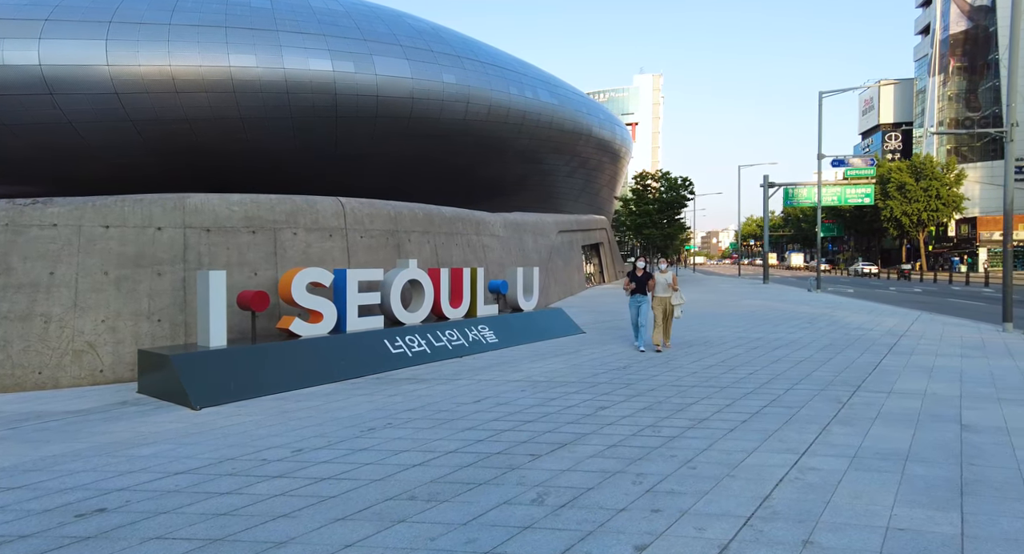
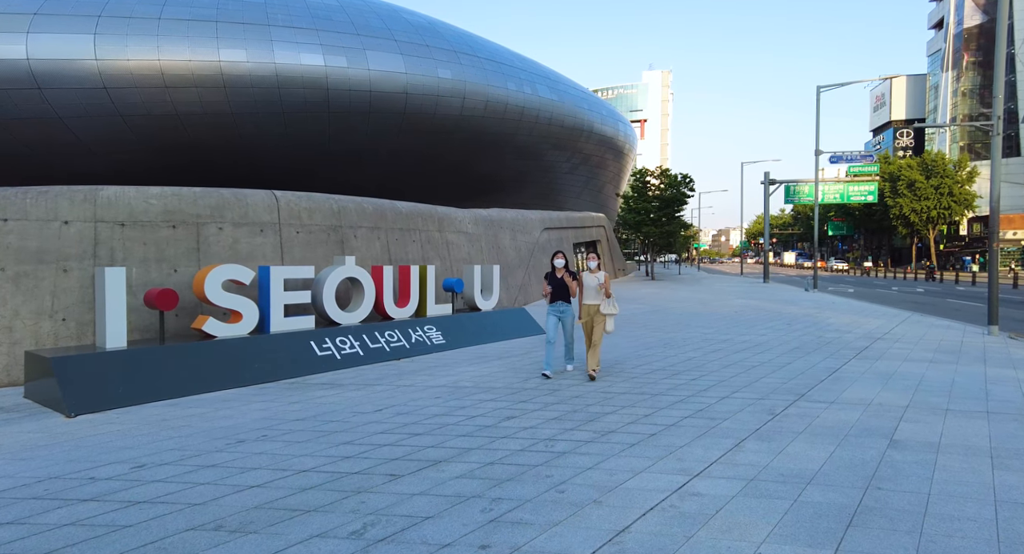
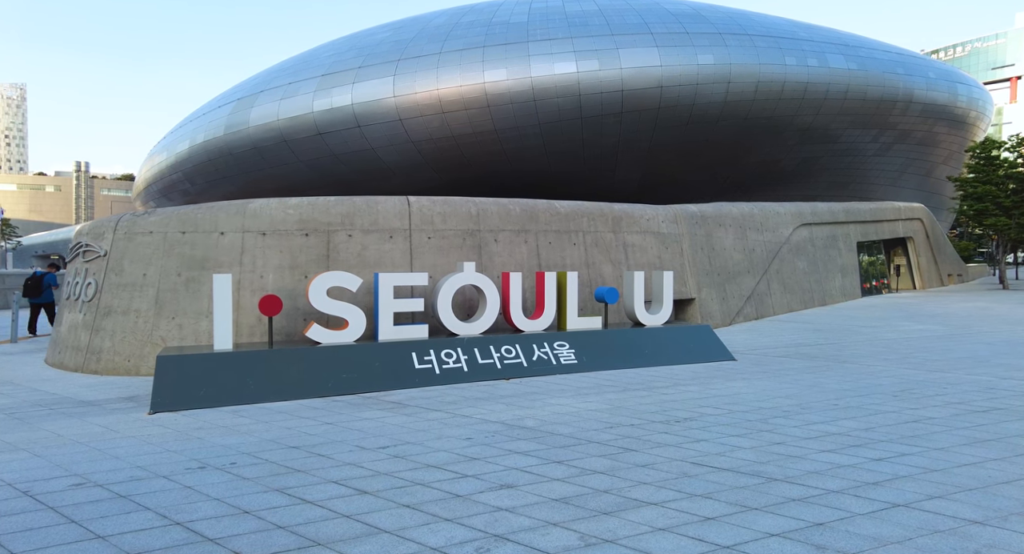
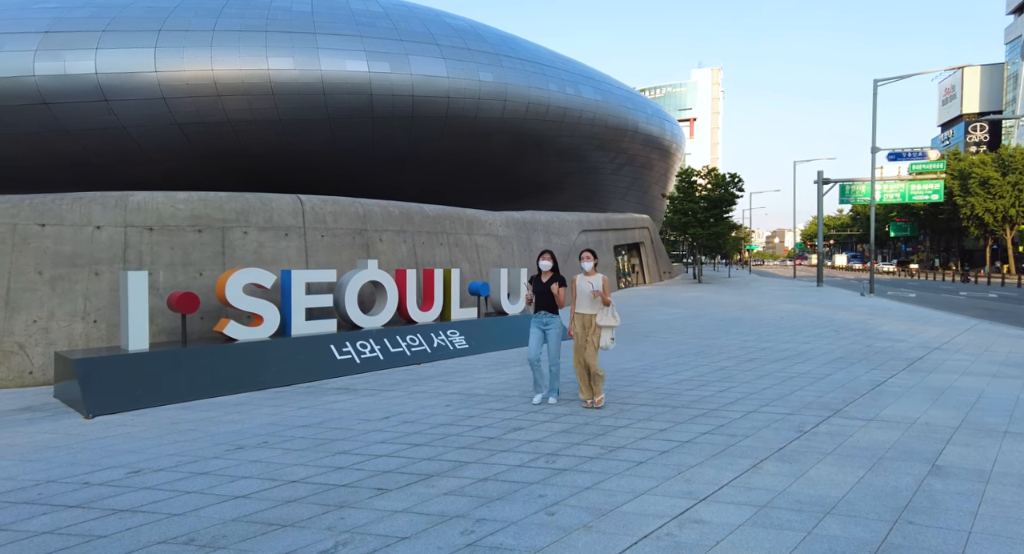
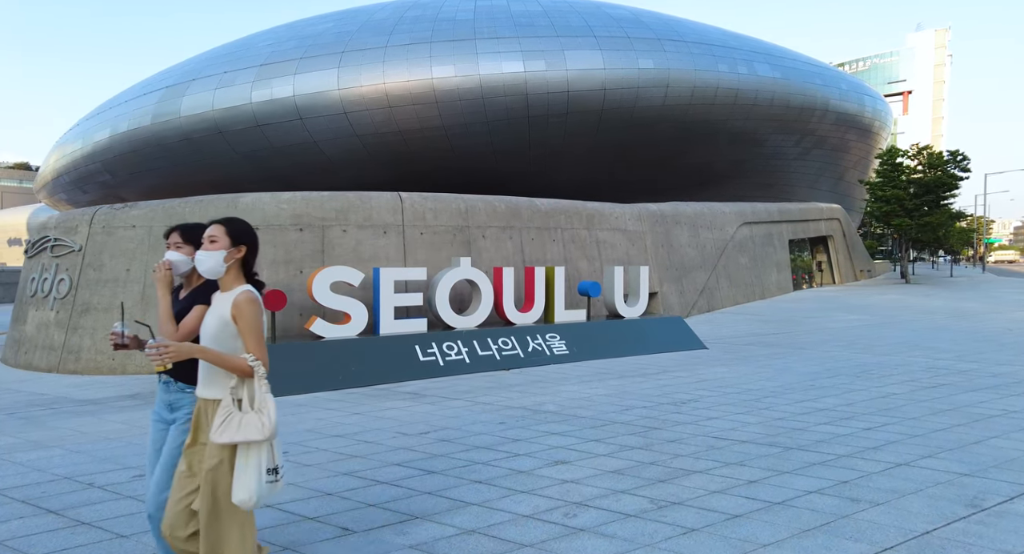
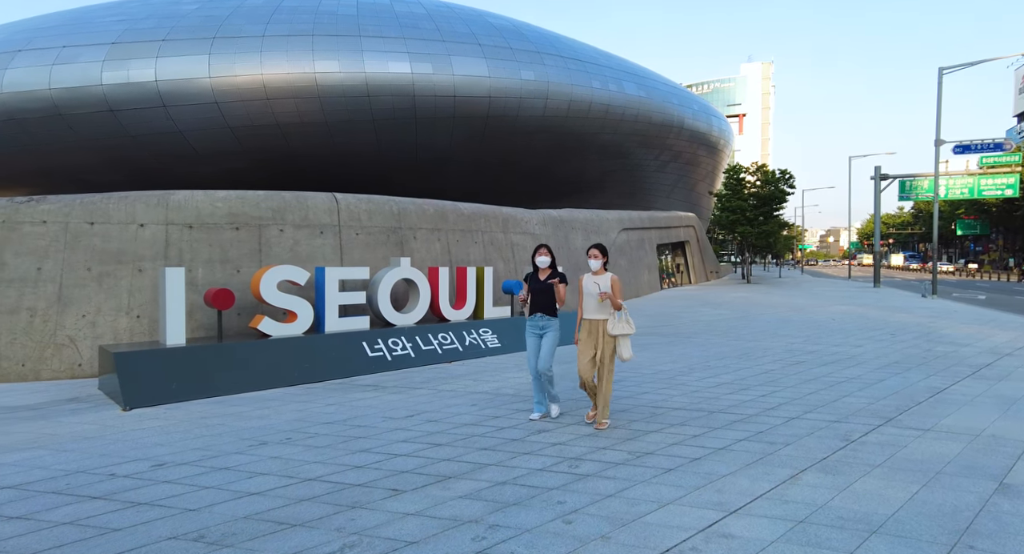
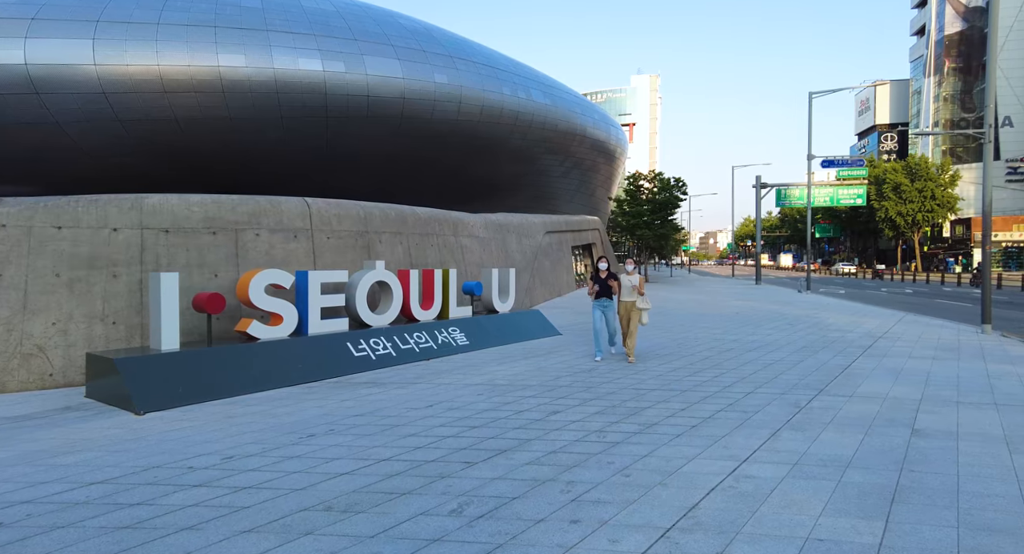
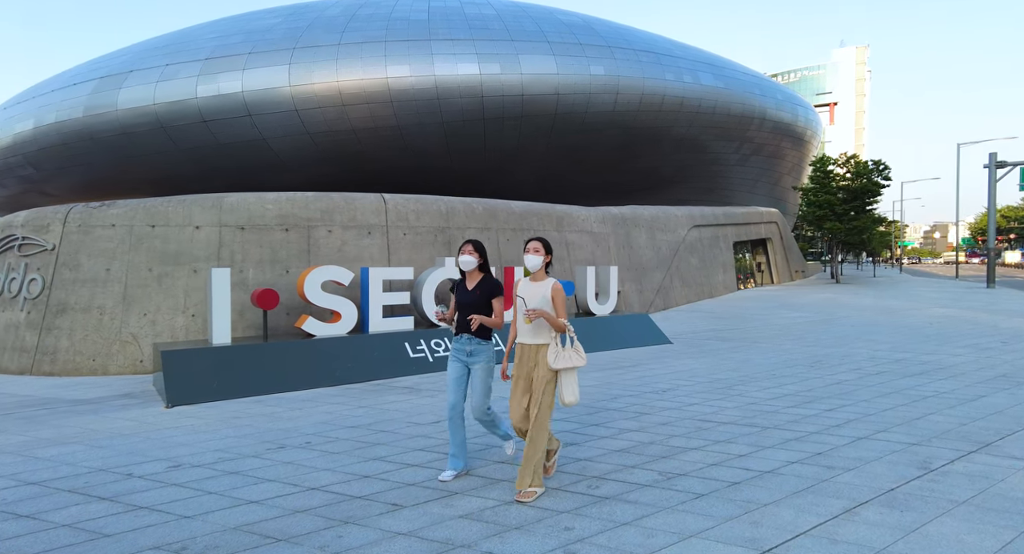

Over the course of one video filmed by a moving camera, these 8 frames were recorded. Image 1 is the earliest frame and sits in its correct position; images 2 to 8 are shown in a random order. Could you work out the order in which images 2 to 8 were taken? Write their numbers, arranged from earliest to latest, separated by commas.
7, 2, 4, 6, 8, 5, 3
